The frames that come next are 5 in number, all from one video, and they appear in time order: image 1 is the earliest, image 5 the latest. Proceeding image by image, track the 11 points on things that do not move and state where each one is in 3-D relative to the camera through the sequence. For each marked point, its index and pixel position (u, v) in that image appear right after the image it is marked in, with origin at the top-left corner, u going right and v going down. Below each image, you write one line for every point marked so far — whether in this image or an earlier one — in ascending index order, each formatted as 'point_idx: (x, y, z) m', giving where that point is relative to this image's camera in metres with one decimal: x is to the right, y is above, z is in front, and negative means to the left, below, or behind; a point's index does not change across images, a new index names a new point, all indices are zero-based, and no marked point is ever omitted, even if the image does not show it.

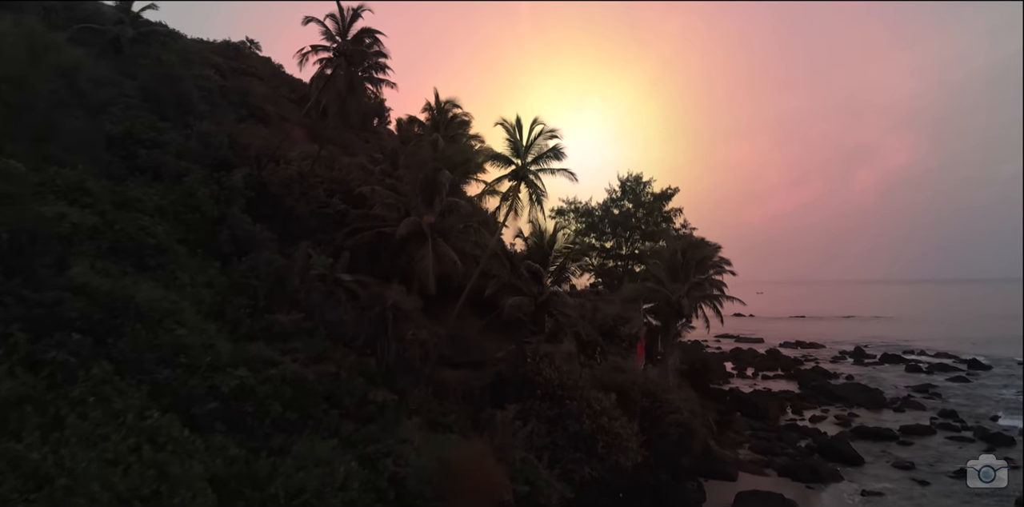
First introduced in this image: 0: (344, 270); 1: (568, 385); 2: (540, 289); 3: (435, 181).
0: (-4.0, -0.4, +14.8) m
1: (+1.2, -2.8, +13.6) m
2: (+0.7, -0.9, +15.8) m
3: (-1.9, +1.8, +15.5) m
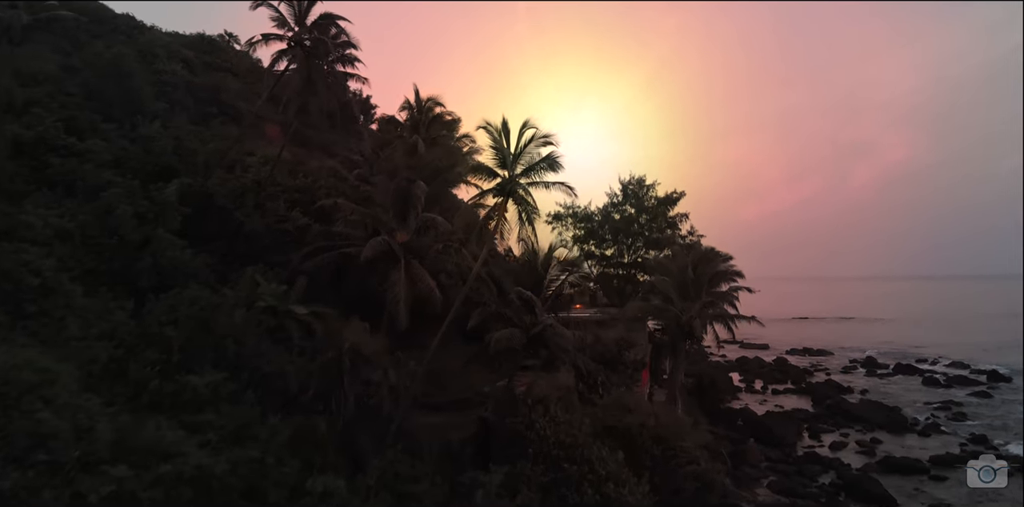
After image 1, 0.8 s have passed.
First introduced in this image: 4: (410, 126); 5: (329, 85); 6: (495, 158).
0: (-4.2, -1.0, +12.4) m
1: (+1.0, -3.4, +11.3) m
2: (+0.5, -1.4, +13.5) m
3: (-2.1, +1.3, +13.2) m
4: (-3.0, +3.7, +18.7) m
5: (-4.6, +4.2, +15.9) m
6: (-0.3, +1.8, +12.4) m
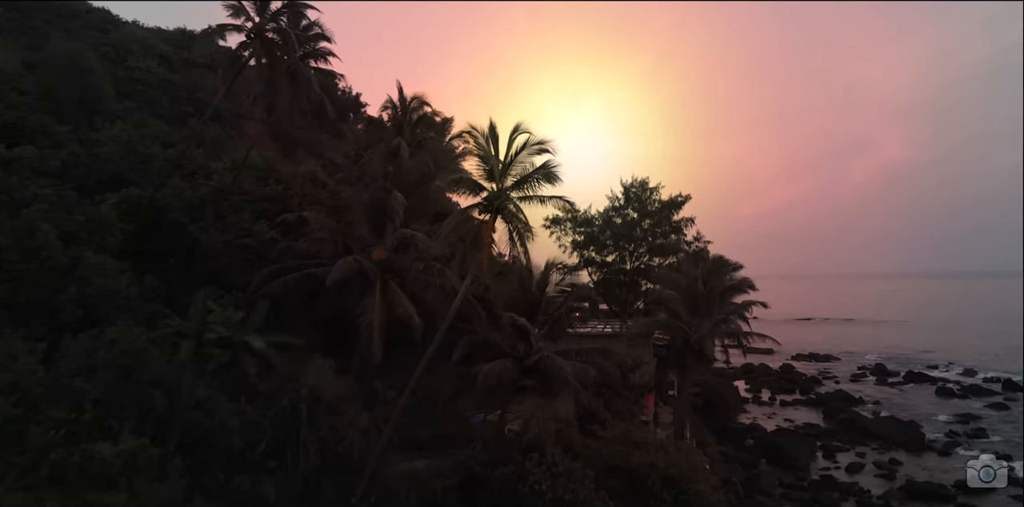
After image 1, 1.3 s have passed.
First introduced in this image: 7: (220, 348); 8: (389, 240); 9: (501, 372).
0: (-4.4, -1.4, +10.8) m
1: (+0.8, -3.8, +9.7) m
2: (+0.3, -1.8, +11.9) m
3: (-2.3, +0.9, +11.5) m
4: (-3.2, +3.4, +17.1) m
5: (-4.8, +3.8, +14.2) m
6: (-0.5, +1.5, +10.7) m
7: (-4.8, -1.6, +10.4) m
8: (-2.2, +0.2, +11.4) m
9: (-0.2, -2.1, +11.4) m
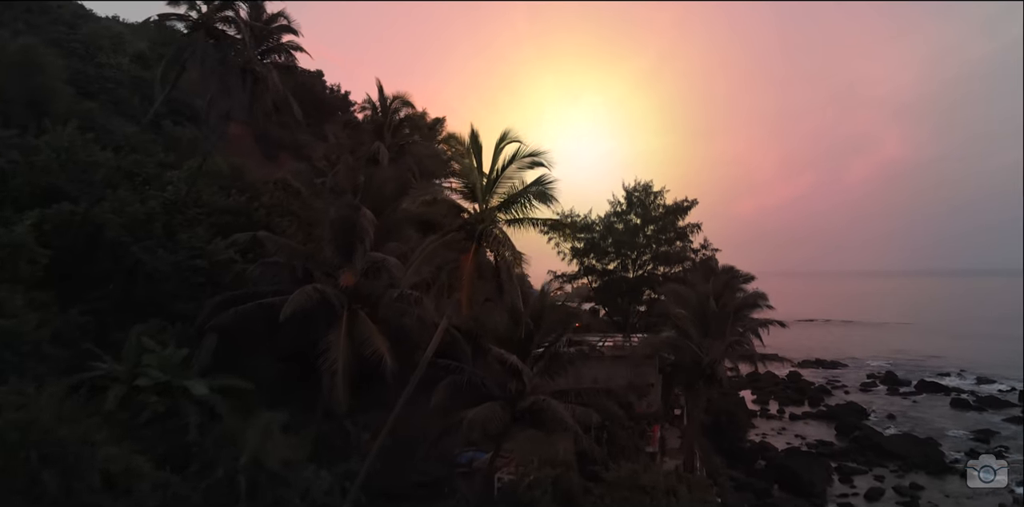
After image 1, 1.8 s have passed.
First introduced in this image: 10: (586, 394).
0: (-4.5, -1.8, +9.2) m
1: (+0.6, -4.2, +8.1) m
2: (+0.1, -2.2, +10.3) m
3: (-2.4, +0.5, +9.9) m
4: (-3.4, +3.0, +15.5) m
5: (-4.9, +3.4, +12.6) m
6: (-0.7, +1.0, +9.1) m
7: (-5.0, -2.0, +8.8) m
8: (-2.4, -0.2, +9.8) m
9: (-0.4, -2.5, +9.8) m
10: (+1.2, -2.3, +10.6) m
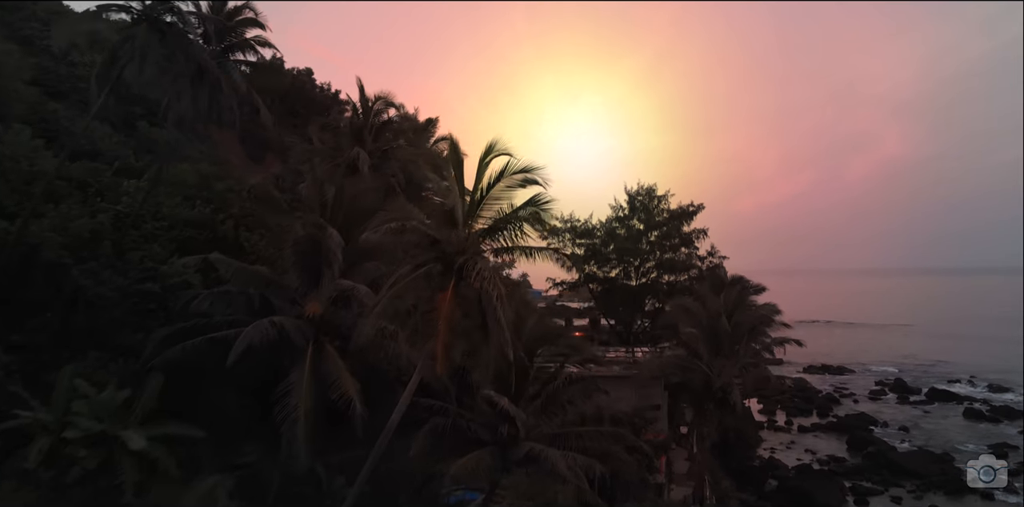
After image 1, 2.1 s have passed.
0: (-4.7, -2.1, +8.0) m
1: (+0.5, -4.5, +6.9) m
2: (0.0, -2.5, +9.0) m
3: (-2.6, +0.1, +8.7) m
4: (-3.5, +2.7, +14.2) m
5: (-5.0, +3.1, +11.3) m
6: (-0.8, +0.7, +7.9) m
7: (-5.1, -2.3, +7.5) m
8: (-2.5, -0.5, +8.5) m
9: (-0.5, -2.9, +8.5) m
10: (+1.1, -2.7, +9.3) m
